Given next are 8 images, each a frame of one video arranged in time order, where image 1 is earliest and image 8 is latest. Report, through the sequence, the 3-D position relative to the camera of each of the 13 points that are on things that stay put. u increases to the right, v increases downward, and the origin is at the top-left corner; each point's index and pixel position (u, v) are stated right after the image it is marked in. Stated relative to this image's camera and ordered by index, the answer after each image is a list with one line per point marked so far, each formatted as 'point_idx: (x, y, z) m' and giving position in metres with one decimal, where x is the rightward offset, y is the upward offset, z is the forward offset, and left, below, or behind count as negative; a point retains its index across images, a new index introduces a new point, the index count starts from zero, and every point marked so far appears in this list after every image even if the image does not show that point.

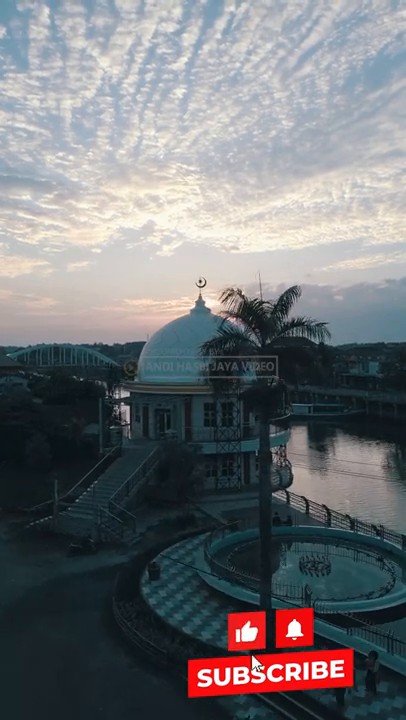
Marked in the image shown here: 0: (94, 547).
0: (-9.6, -16.8, +19.0) m
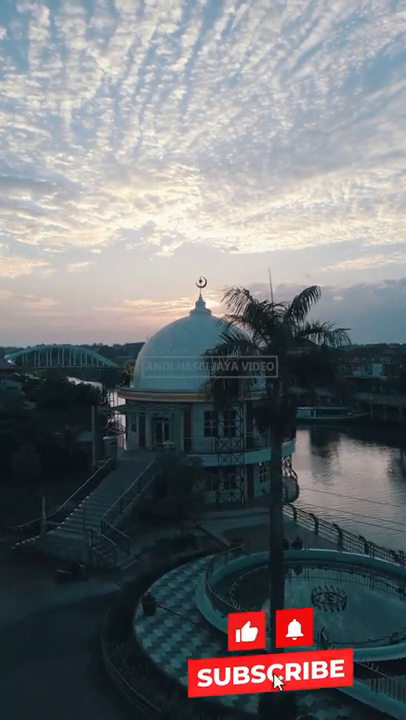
0: (-9.6, -17.4, +17.3) m
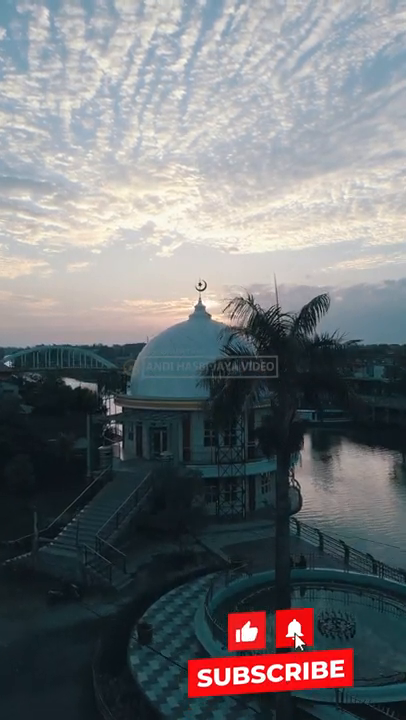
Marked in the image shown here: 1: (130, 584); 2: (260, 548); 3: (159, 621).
0: (-9.7, -18.1, +16.4) m
1: (-5.9, -18.1, +17.2) m
2: (+5.1, -17.1, +19.3) m
3: (-3.0, -17.7, +14.3) m
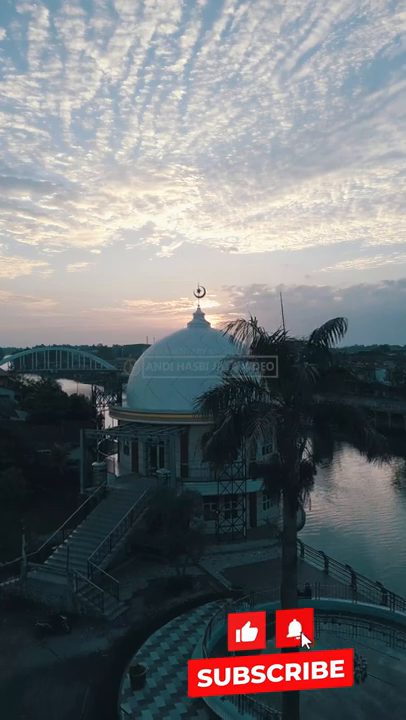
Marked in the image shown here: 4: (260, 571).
0: (-9.8, -19.2, +15.4) m
1: (-6.0, -19.2, +16.1) m
2: (+5.0, -18.3, +18.3) m
3: (-3.1, -18.8, +13.3) m
4: (+5.0, -18.3, +18.5) m
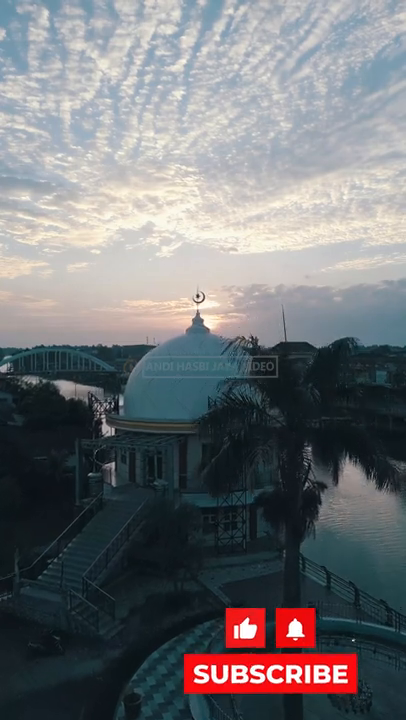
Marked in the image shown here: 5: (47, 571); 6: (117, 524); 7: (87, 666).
0: (-9.9, -20.0, +14.8) m
1: (-6.1, -20.0, +15.6) m
2: (+4.9, -19.0, +17.7) m
3: (-3.2, -19.6, +12.7) m
4: (+4.9, -19.1, +17.9) m
5: (-13.2, -17.8, +18.1) m
6: (-7.8, -14.8, +19.3) m
7: (-7.7, -20.3, +14.1) m
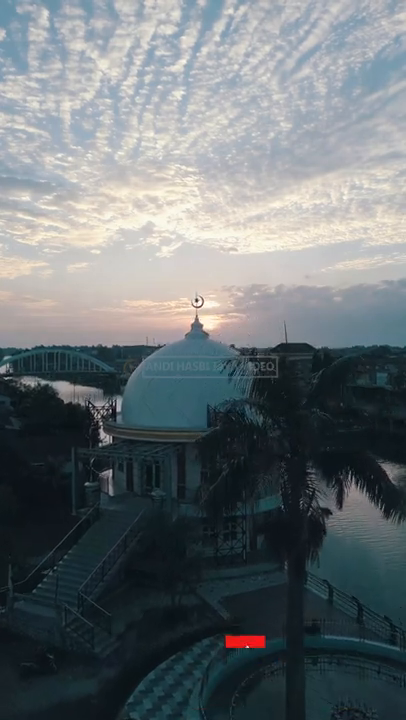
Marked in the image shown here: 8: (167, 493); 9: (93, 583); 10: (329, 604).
0: (-10.0, -20.6, +14.4) m
1: (-6.2, -20.6, +15.1) m
2: (+4.8, -19.7, +17.3) m
3: (-3.3, -20.2, +12.3) m
4: (+4.8, -19.7, +17.5) m
5: (-13.3, -18.5, +17.6) m
6: (-7.9, -15.5, +18.9) m
7: (-7.8, -20.9, +13.6) m
8: (-3.4, -12.5, +20.0) m
9: (-8.9, -18.0, +17.2) m
10: (+10.1, -19.4, +16.9) m
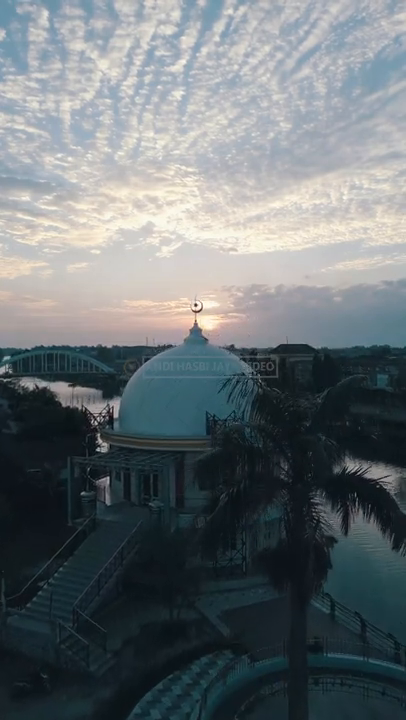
0: (-10.1, -21.3, +13.9) m
1: (-6.3, -21.2, +14.6) m
2: (+4.7, -20.3, +16.8) m
3: (-3.4, -20.8, +11.8) m
4: (+4.7, -20.3, +17.0) m
5: (-13.4, -19.1, +17.1) m
6: (-8.0, -16.1, +18.4) m
7: (-7.9, -21.5, +13.1) m
8: (-3.5, -13.2, +19.5) m
9: (-9.0, -18.6, +16.7) m
10: (+10.0, -20.0, +16.5) m
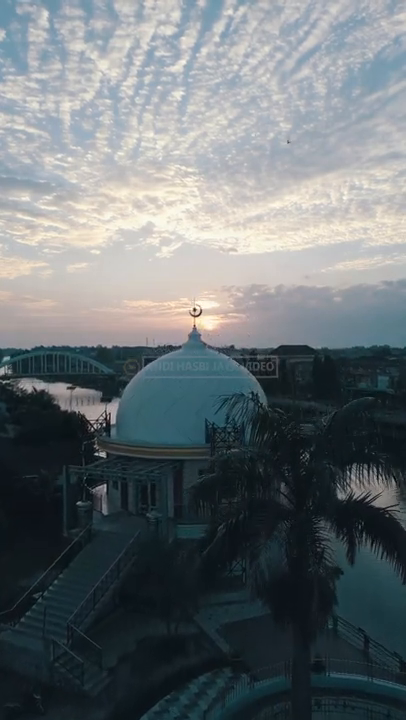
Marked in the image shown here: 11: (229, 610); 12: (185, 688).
0: (-10.2, -21.8, +13.4) m
1: (-6.4, -21.8, +14.2) m
2: (+4.6, -20.9, +16.3) m
3: (-3.5, -21.4, +11.3) m
4: (+4.6, -20.9, +16.5) m
5: (-13.5, -19.7, +16.7) m
6: (-8.1, -16.7, +17.9) m
7: (-8.0, -22.1, +12.7) m
8: (-3.6, -13.7, +19.0) m
9: (-9.1, -19.2, +16.3) m
10: (+9.9, -20.6, +16.0) m
11: (+2.2, -20.9, +17.9) m
12: (-1.2, -21.3, +13.9) m
